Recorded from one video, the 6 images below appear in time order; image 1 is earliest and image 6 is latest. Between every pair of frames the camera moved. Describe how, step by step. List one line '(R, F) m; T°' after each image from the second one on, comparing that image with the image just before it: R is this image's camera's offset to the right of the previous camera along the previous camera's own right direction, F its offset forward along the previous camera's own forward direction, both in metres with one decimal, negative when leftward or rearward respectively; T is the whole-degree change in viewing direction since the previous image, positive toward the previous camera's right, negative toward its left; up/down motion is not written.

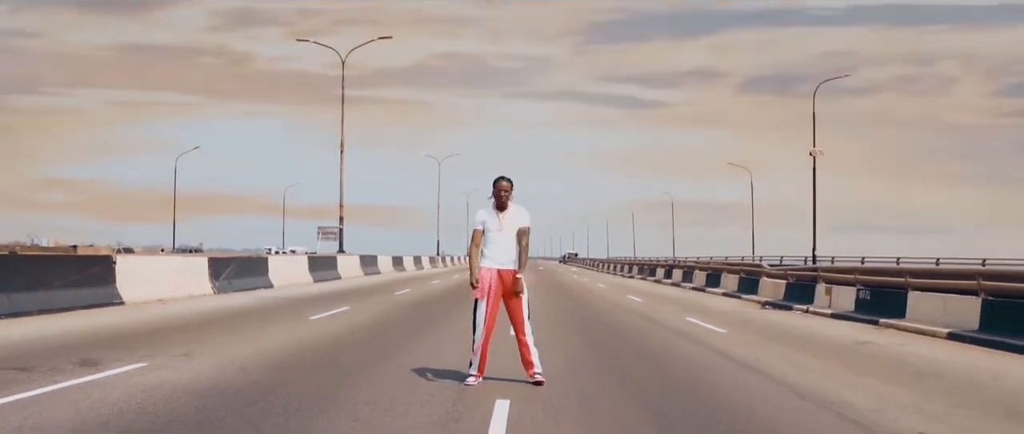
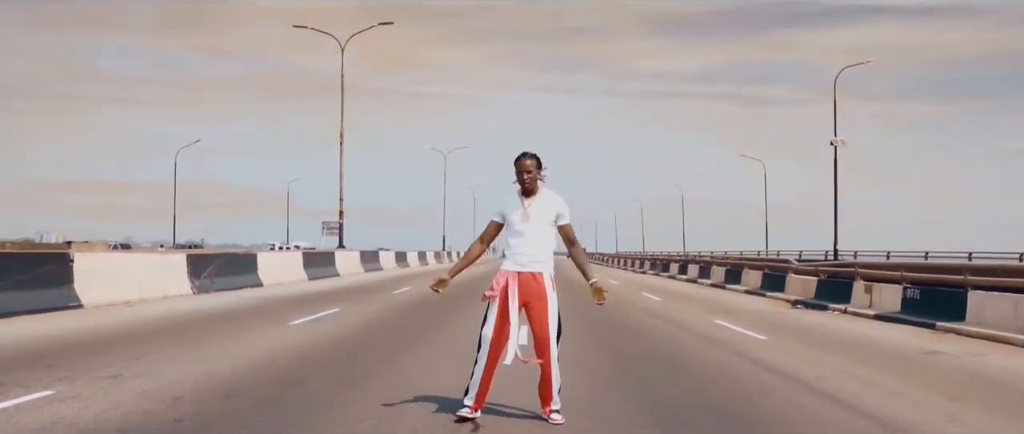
(0.0, +1.9) m; 0°
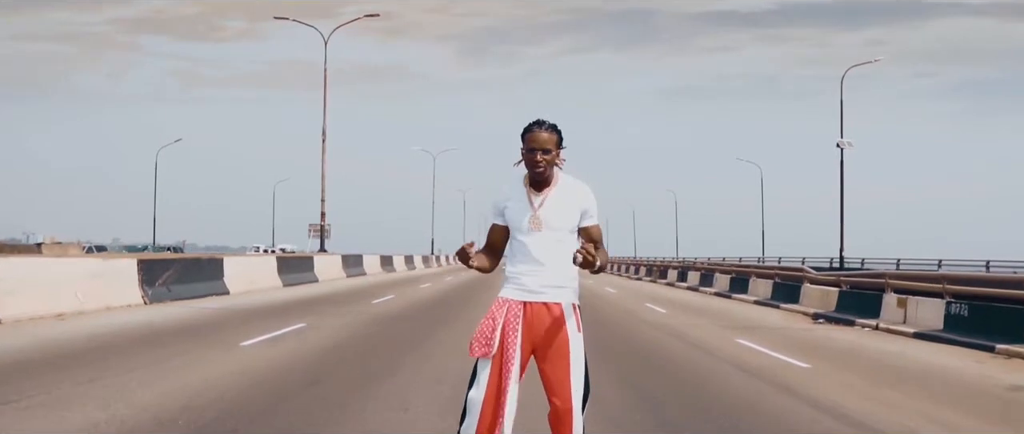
(0.0, +2.1) m; +1°
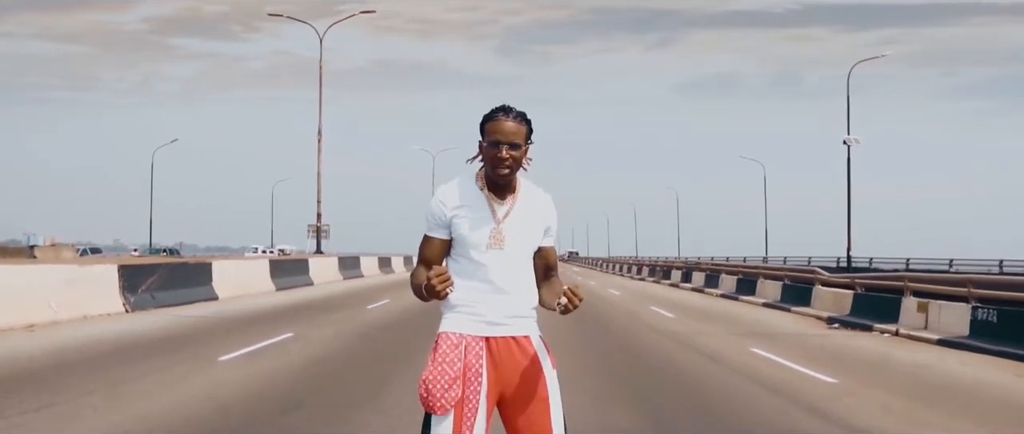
(0.0, +0.9) m; 0°
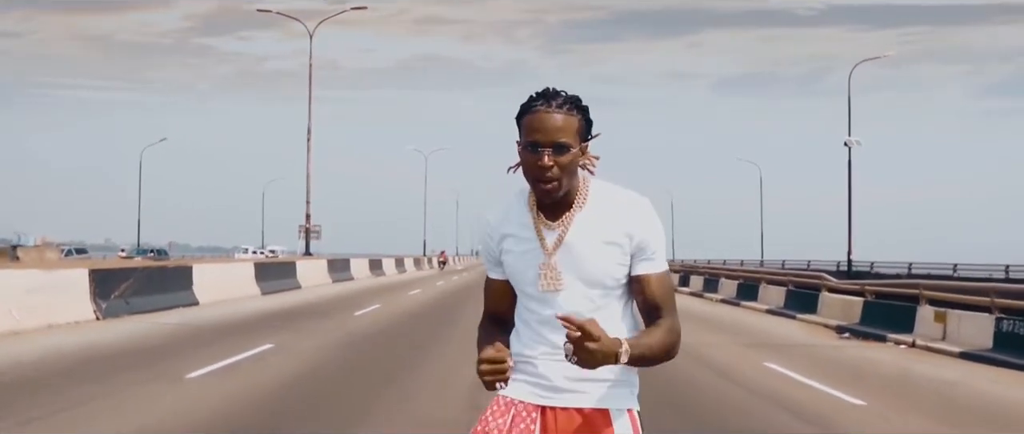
(0.0, +0.9) m; 0°
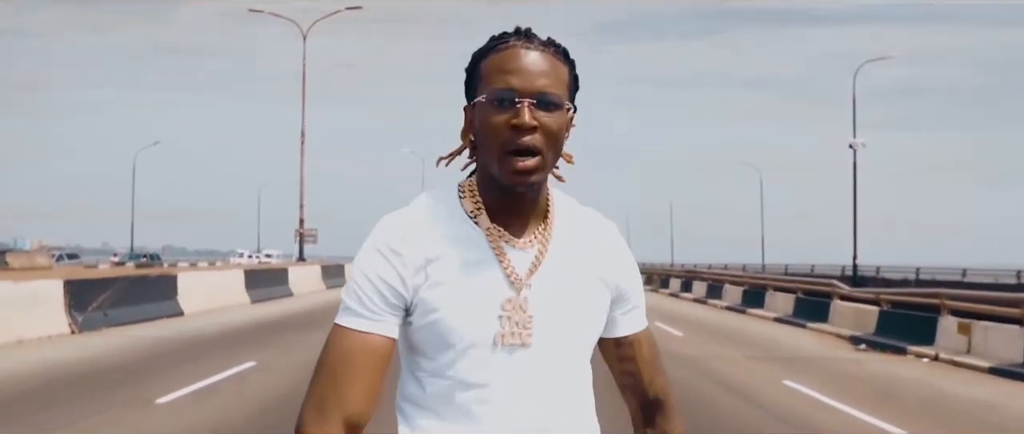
(0.0, +0.8) m; 0°
